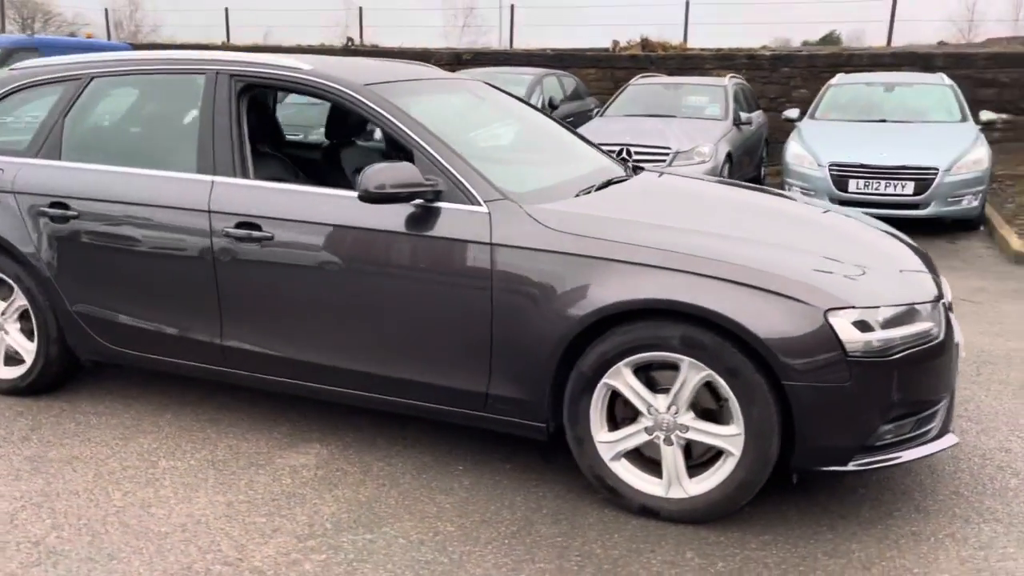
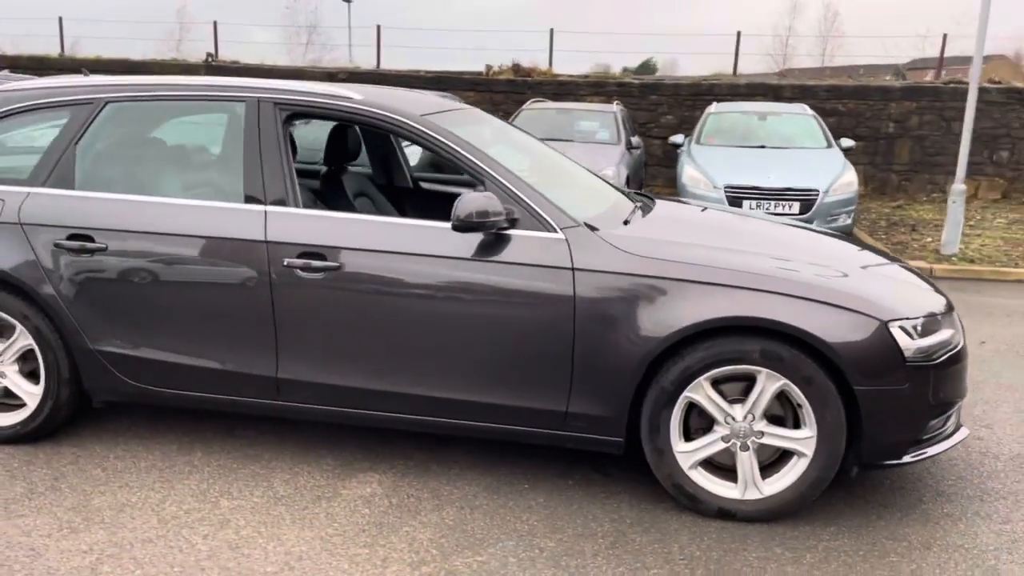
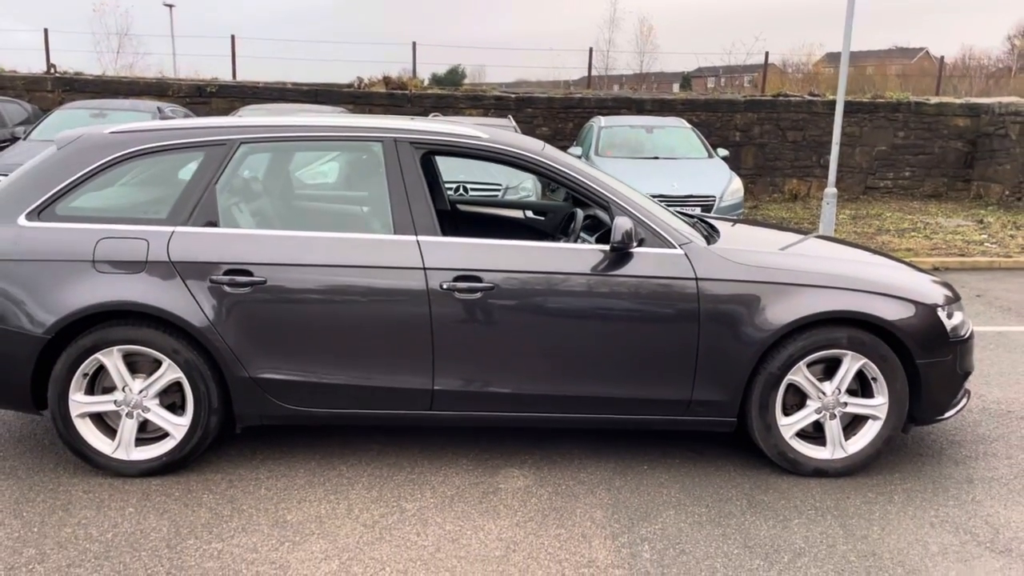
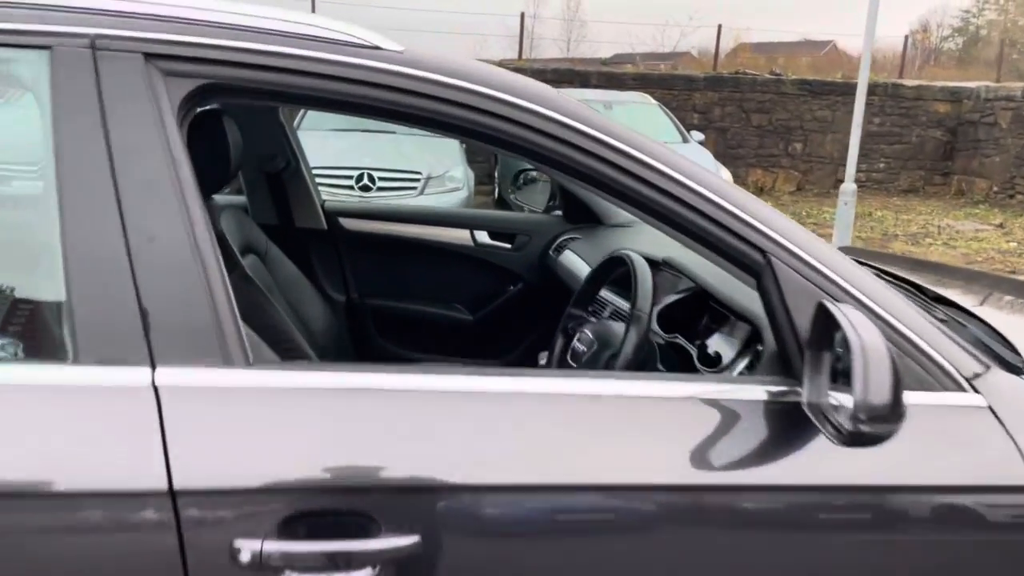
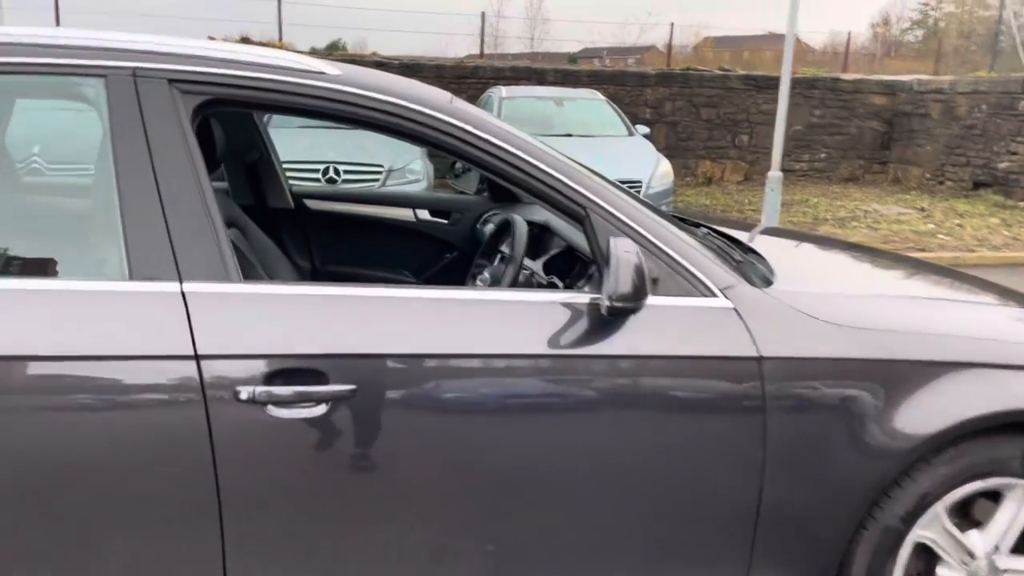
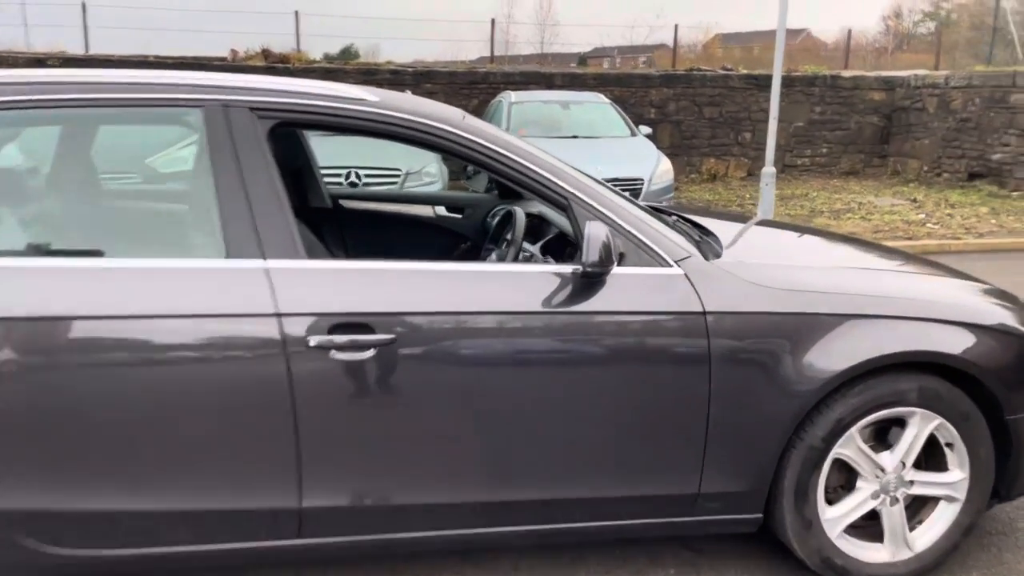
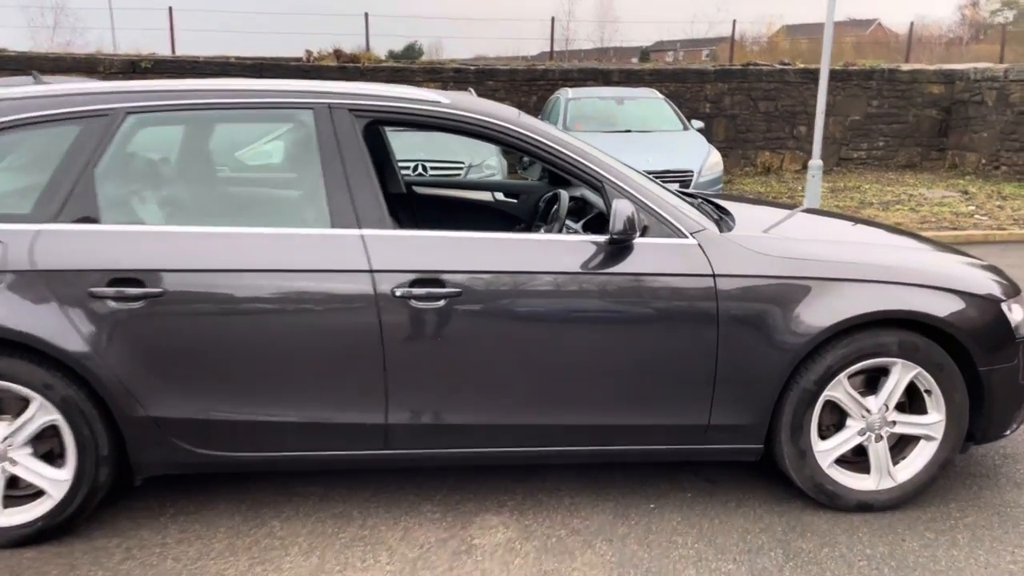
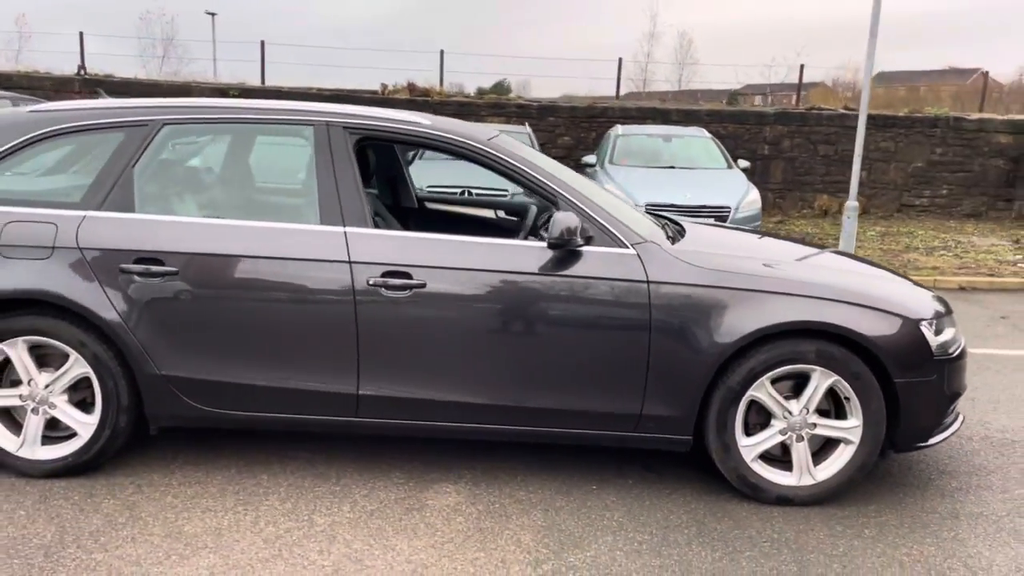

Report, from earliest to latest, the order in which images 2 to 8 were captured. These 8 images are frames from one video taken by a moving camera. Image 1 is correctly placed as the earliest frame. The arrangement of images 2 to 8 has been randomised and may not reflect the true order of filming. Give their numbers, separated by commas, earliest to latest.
2, 8, 3, 7, 6, 5, 4
